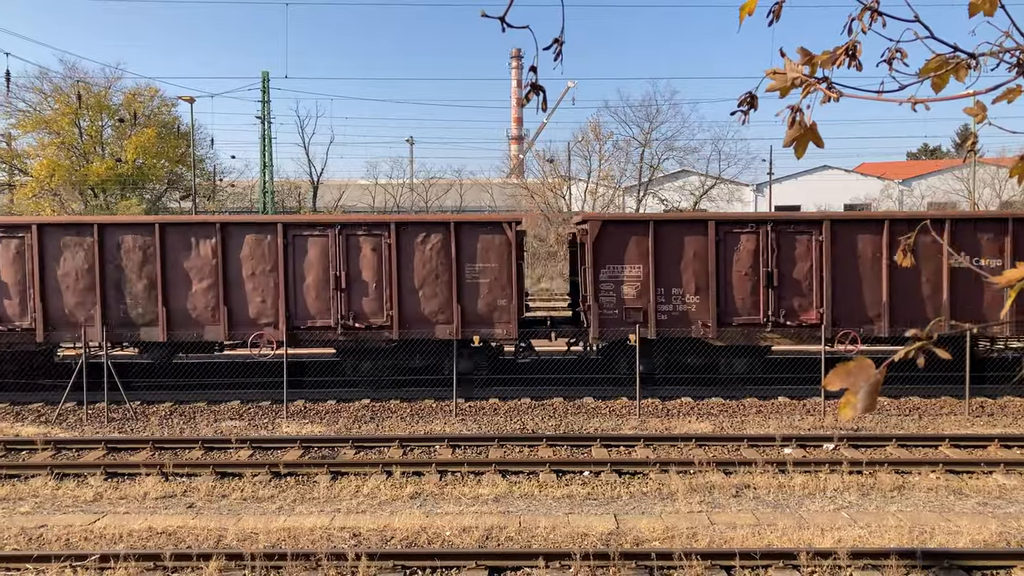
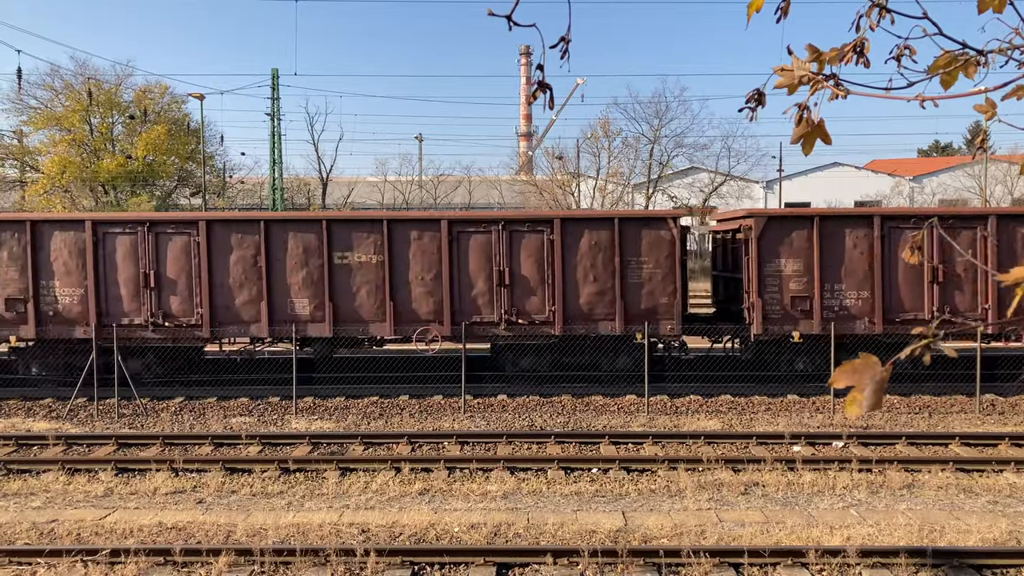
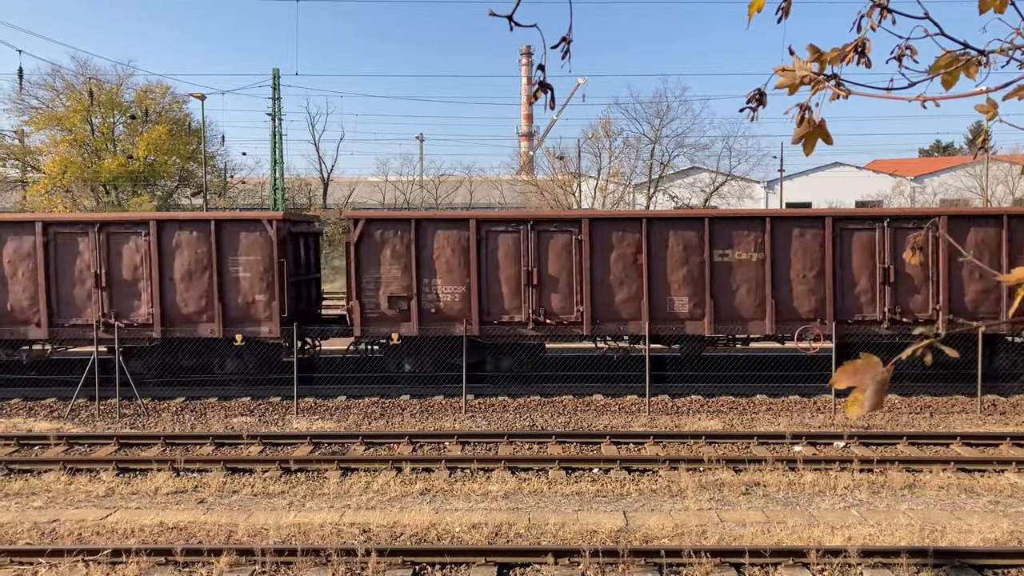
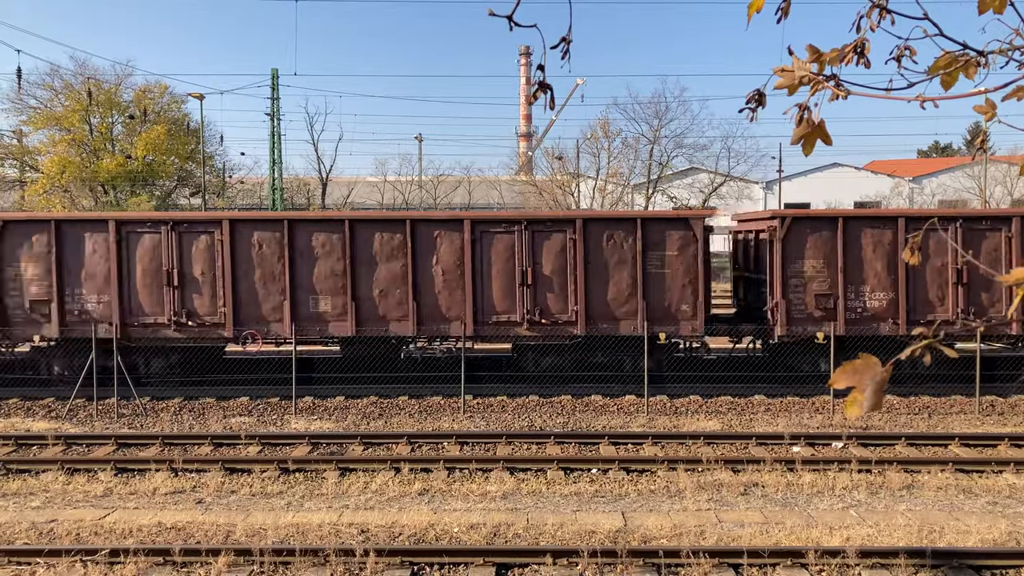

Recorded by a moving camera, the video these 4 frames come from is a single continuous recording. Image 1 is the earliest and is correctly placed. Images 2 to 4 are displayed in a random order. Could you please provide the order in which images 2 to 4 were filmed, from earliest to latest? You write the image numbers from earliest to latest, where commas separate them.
4, 2, 3
